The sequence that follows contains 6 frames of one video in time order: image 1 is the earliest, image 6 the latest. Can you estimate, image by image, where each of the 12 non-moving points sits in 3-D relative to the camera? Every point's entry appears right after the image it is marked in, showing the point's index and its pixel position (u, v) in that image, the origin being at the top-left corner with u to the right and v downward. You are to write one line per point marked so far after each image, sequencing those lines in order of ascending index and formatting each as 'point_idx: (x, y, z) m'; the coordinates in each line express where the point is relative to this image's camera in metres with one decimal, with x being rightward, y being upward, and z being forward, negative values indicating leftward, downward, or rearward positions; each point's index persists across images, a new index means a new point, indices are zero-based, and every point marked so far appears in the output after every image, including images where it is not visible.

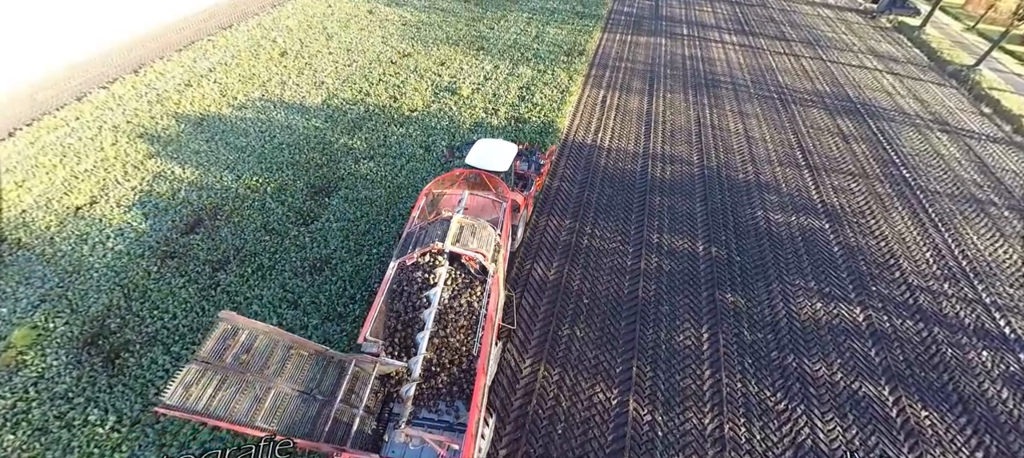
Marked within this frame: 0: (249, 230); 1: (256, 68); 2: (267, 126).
0: (-3.9, 0.0, +6.7) m
1: (-6.3, +4.0, +11.1) m
2: (-4.8, +2.0, +8.9) m
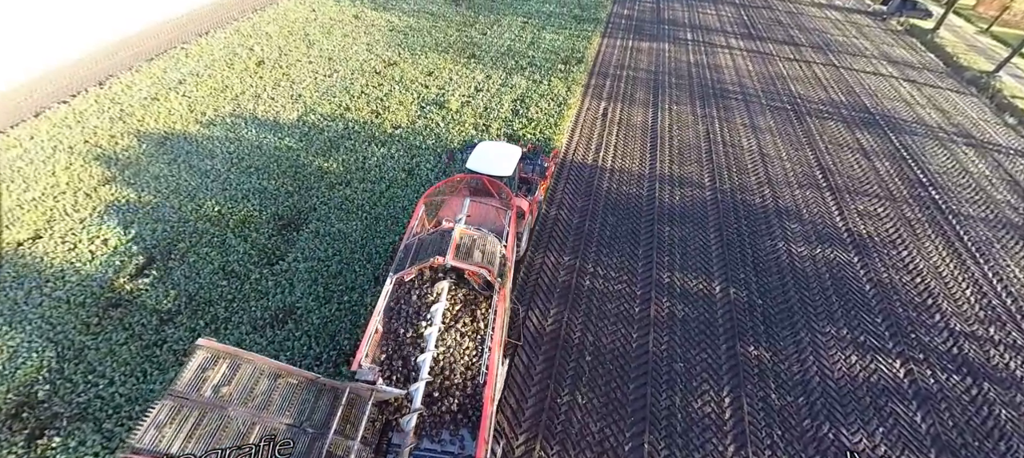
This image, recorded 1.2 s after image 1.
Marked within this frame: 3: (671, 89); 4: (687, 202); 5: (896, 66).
0: (-4.0, -0.6, +5.9) m
1: (-6.4, +3.4, +10.3) m
2: (-5.0, +1.5, +8.1) m
3: (+3.7, +3.2, +10.4) m
4: (+2.8, +0.5, +7.2) m
5: (+10.9, +4.6, +12.8) m
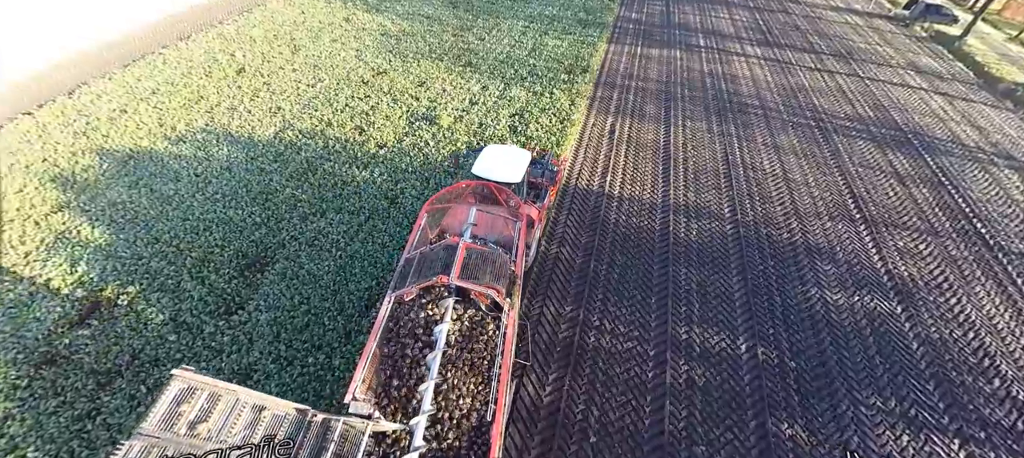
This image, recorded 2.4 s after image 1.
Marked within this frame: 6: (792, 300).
0: (-4.1, -1.1, +5.2) m
1: (-6.4, +2.9, +9.5) m
2: (-5.0, +1.0, +7.3) m
3: (+3.7, +2.7, +9.6) m
4: (+2.8, -0.1, +6.4) m
5: (+10.9, +4.0, +11.9) m
6: (+3.5, -0.9, +5.7) m
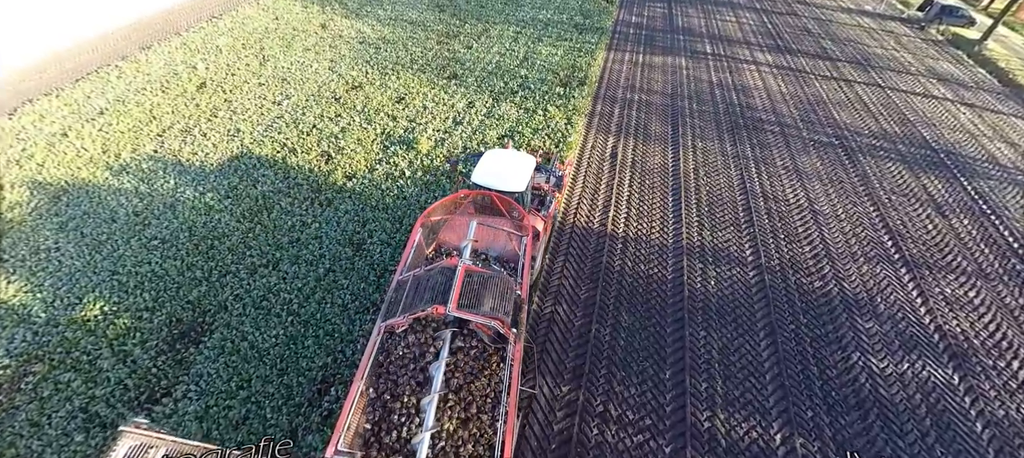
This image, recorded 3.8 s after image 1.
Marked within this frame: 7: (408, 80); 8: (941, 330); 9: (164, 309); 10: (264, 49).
0: (-4.3, -1.8, +4.2) m
1: (-6.6, +2.3, +8.5) m
2: (-5.2, +0.3, +6.4) m
3: (+3.5, +2.1, +8.7) m
4: (+2.6, -0.7, +5.5) m
5: (+10.7, +3.5, +11.0) m
6: (+3.4, -1.5, +4.8) m
7: (-2.1, +3.1, +9.3) m
8: (+5.0, -1.2, +5.3) m
9: (-3.9, -0.9, +5.0) m
10: (-5.8, +4.2, +10.5) m
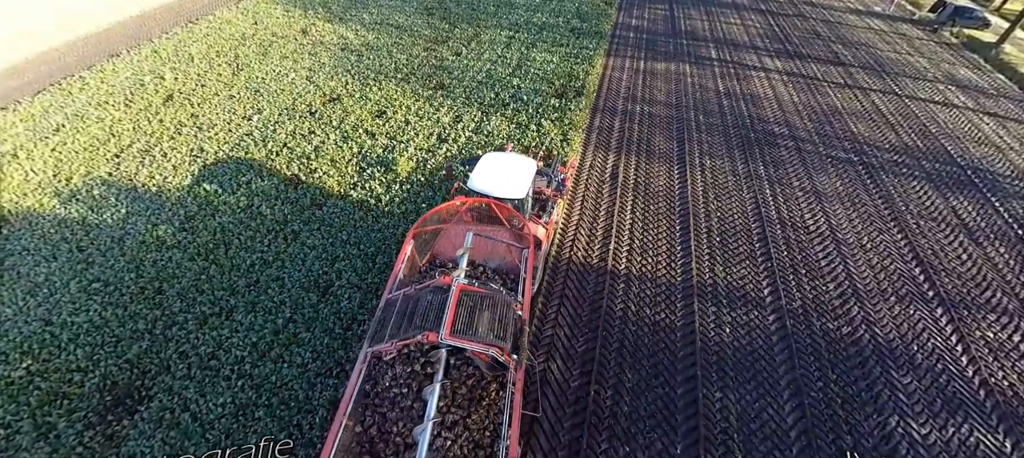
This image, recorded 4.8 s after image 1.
0: (-4.4, -2.2, +3.5) m
1: (-6.8, +1.8, +7.9) m
2: (-5.3, -0.1, +5.7) m
3: (+3.3, +1.7, +8.0) m
4: (+2.5, -1.1, +4.8) m
5: (+10.5, +3.2, +10.4) m
6: (+3.2, -1.9, +4.1) m
7: (-2.3, +2.6, +8.6) m
8: (+4.9, -1.6, +4.6) m
9: (-4.0, -1.3, +4.4) m
10: (-6.0, +3.8, +9.9) m
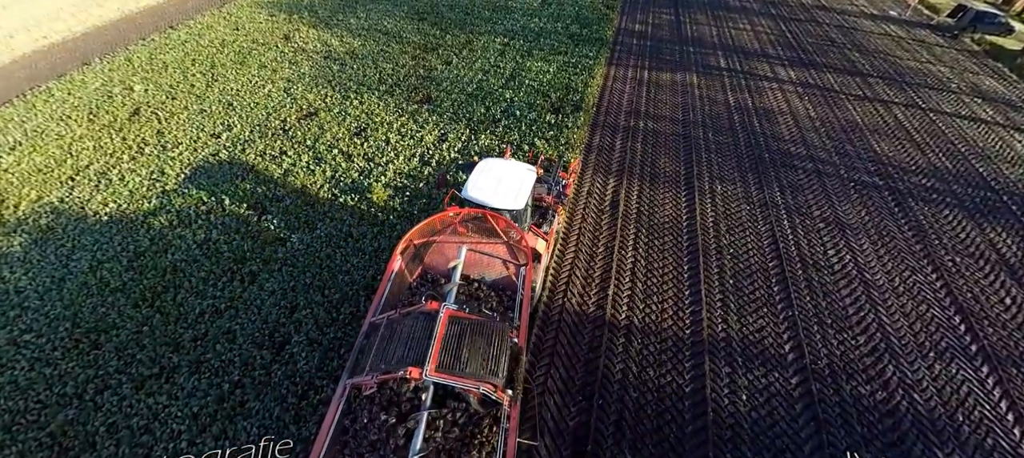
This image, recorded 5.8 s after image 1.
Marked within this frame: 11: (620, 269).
0: (-4.6, -2.7, +3.0) m
1: (-6.9, +1.4, +7.3) m
2: (-5.5, -0.6, +5.1) m
3: (+3.2, +1.2, +7.4) m
4: (+2.3, -1.6, +4.2) m
5: (+10.4, +2.7, +9.7) m
6: (+3.1, -2.4, +3.5) m
7: (-2.4, +2.2, +8.0) m
8: (+4.8, -2.1, +4.0) m
9: (-4.2, -1.8, +3.8) m
10: (-6.1, +3.3, +9.2) m
11: (+1.3, -0.5, +5.4) m
